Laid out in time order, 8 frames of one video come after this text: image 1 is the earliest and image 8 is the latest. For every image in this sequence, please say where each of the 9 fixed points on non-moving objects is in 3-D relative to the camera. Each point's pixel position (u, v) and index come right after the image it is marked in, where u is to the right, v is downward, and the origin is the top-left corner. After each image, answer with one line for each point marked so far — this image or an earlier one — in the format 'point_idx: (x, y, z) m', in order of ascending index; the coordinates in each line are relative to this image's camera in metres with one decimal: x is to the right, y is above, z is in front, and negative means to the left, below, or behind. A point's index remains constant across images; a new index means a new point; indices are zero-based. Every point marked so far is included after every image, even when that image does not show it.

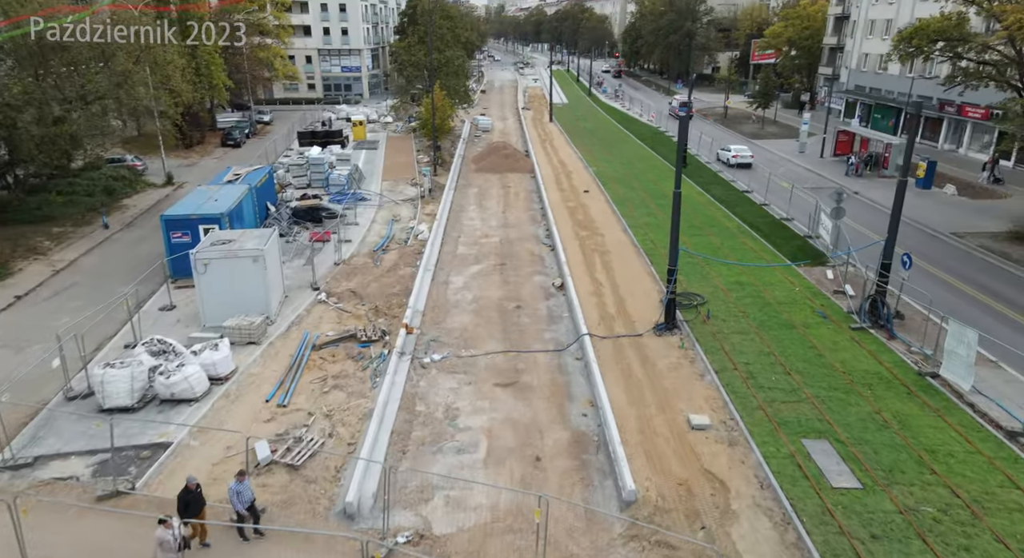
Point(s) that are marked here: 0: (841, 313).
0: (+8.5, -0.8, +19.0) m
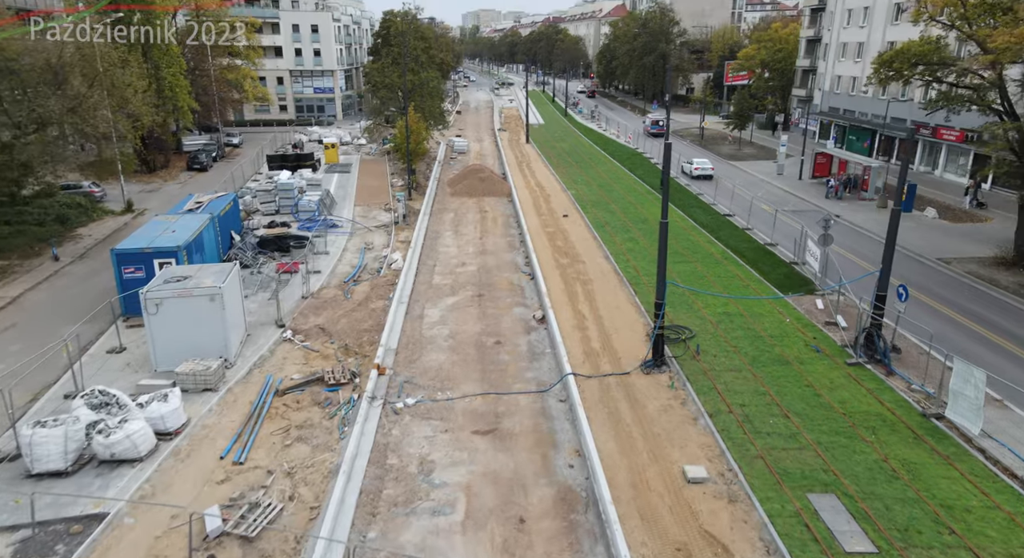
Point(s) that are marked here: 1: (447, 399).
0: (+8.0, -1.6, +18.1) m
1: (-1.5, -2.7, +16.6) m
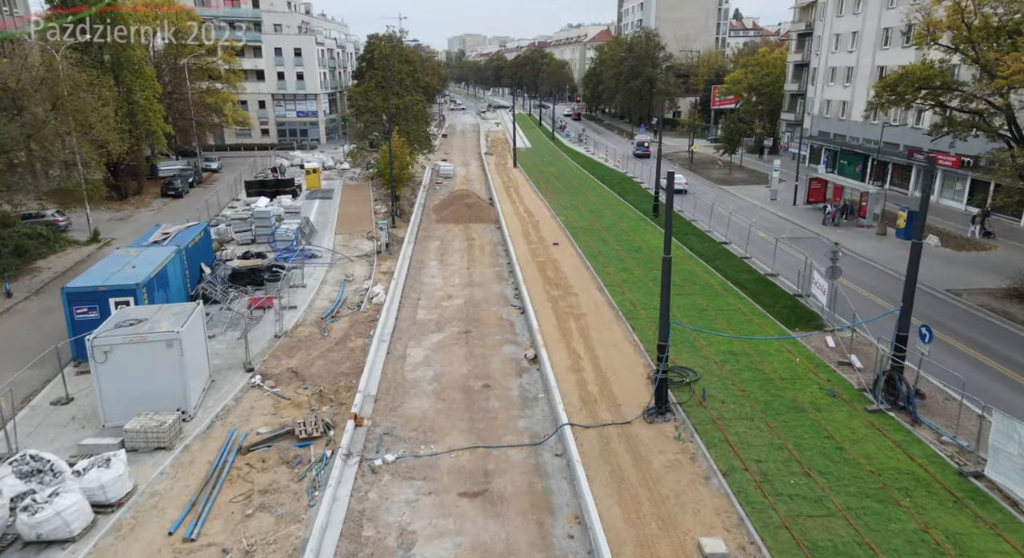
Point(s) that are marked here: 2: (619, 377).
0: (+7.8, -2.5, +16.7) m
1: (-1.7, -3.6, +15.0) m
2: (+2.7, -2.5, +18.5) m
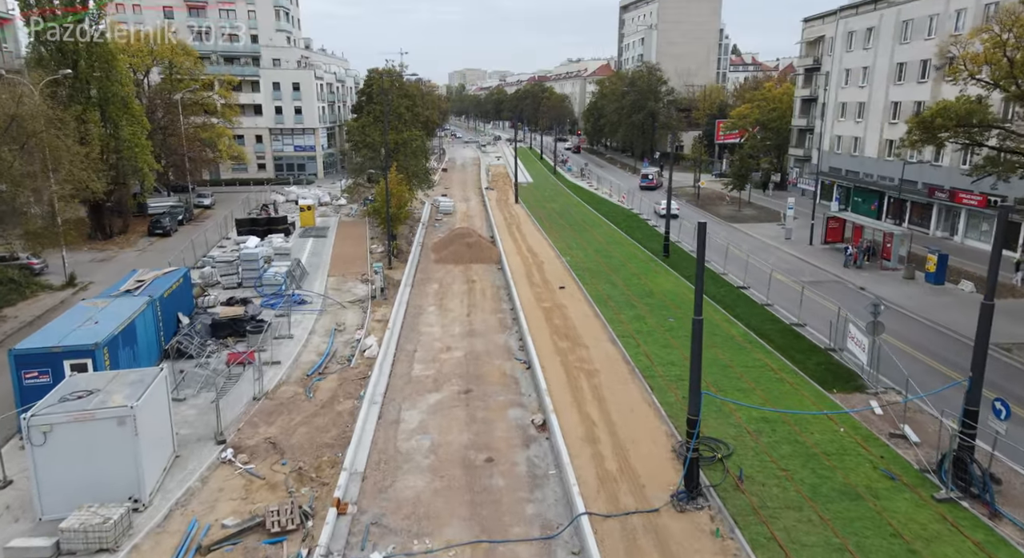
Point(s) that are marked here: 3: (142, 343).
0: (+7.9, -3.8, +14.5) m
1: (-1.5, -4.8, +12.8) m
2: (+2.9, -3.8, +16.3) m
3: (-10.0, -1.7, +19.8) m
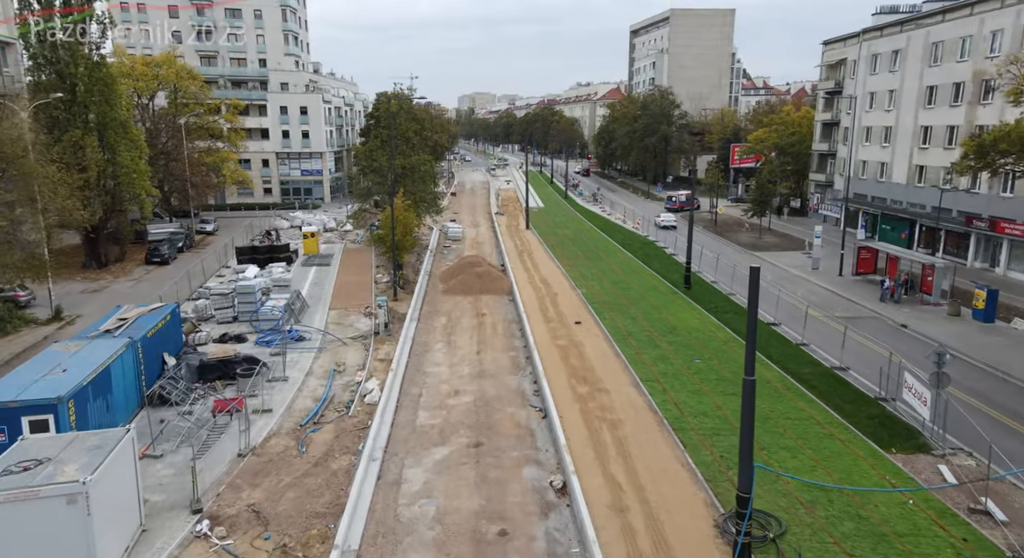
0: (+8.2, -4.6, +12.3) m
1: (-1.2, -5.6, +10.7) m
2: (+3.2, -4.8, +14.2) m
3: (-9.7, -2.7, +17.9) m
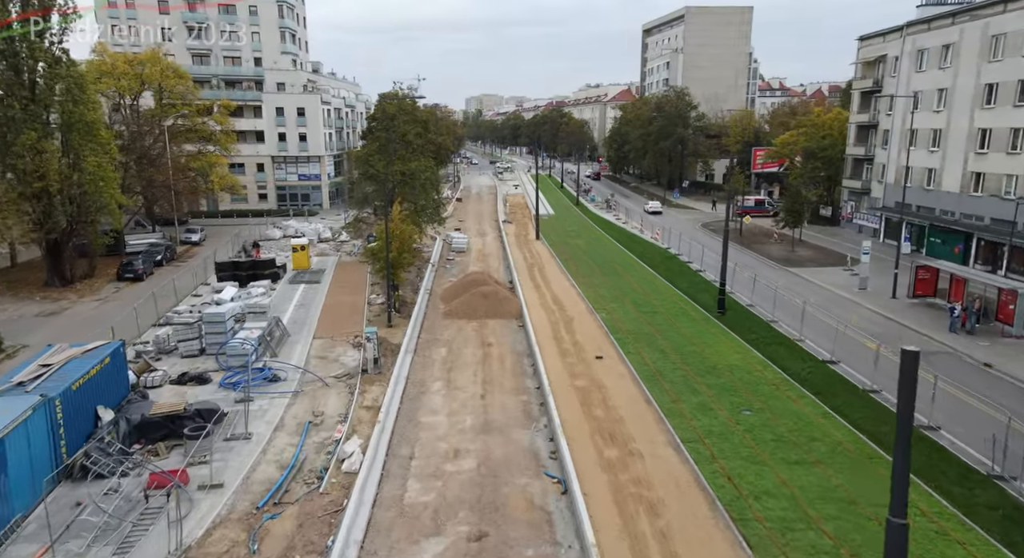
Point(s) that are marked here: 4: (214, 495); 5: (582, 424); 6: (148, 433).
0: (+8.4, -5.6, +8.1) m
1: (-1.0, -6.5, +6.6) m
2: (+3.4, -5.7, +10.0) m
3: (-9.4, -3.6, +13.9) m
4: (-6.4, -4.6, +15.6) m
5: (+1.9, -3.9, +19.5) m
6: (-8.9, -3.7, +17.8) m
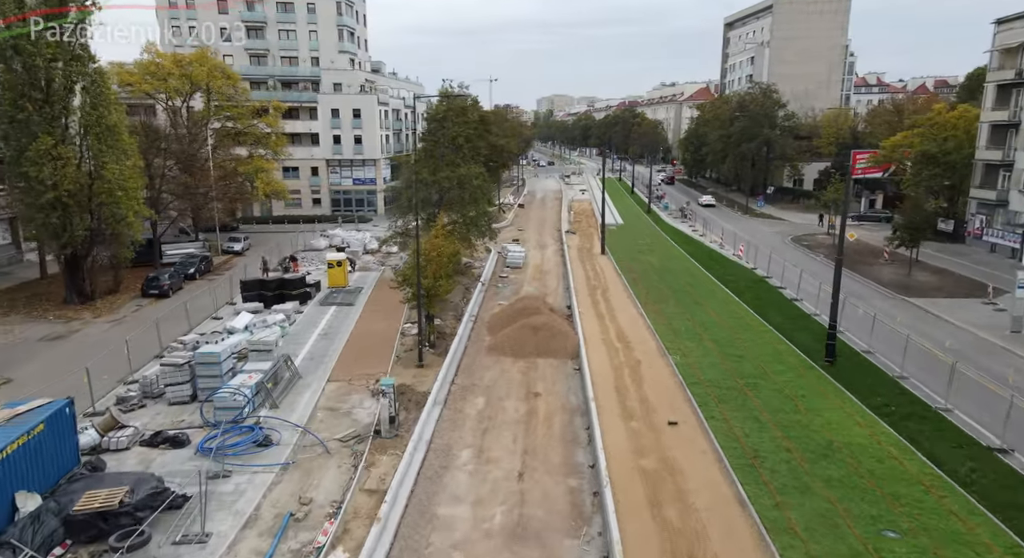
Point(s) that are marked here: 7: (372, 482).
0: (+8.1, -6.8, +2.2) m
1: (-1.5, -7.5, +1.6) m
2: (+3.3, -6.8, +4.6) m
3: (-9.1, -4.6, +9.7) m
4: (-5.9, -5.6, +11.1) m
5: (+2.7, -5.0, +14.2) m
6: (-8.2, -4.7, +13.5) m
7: (-3.2, -4.7, +16.8) m
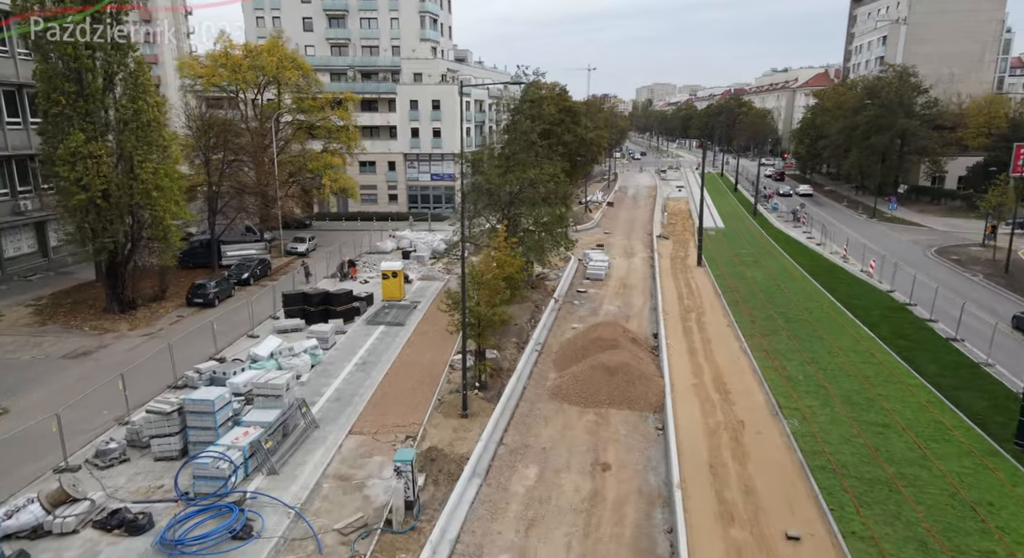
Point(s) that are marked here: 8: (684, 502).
0: (+6.8, -8.1, -3.7) m
1: (-2.8, -8.6, -3.0) m
2: (+2.4, -8.0, -0.7) m
3: (-9.2, -5.4, +5.9) m
4: (-5.9, -6.5, +6.9) m
5: (+3.1, -6.1, +8.9) m
6: (-7.8, -5.5, +9.6) m
7: (-2.5, -5.6, +12.2) m
8: (+3.6, -4.6, +15.2) m
